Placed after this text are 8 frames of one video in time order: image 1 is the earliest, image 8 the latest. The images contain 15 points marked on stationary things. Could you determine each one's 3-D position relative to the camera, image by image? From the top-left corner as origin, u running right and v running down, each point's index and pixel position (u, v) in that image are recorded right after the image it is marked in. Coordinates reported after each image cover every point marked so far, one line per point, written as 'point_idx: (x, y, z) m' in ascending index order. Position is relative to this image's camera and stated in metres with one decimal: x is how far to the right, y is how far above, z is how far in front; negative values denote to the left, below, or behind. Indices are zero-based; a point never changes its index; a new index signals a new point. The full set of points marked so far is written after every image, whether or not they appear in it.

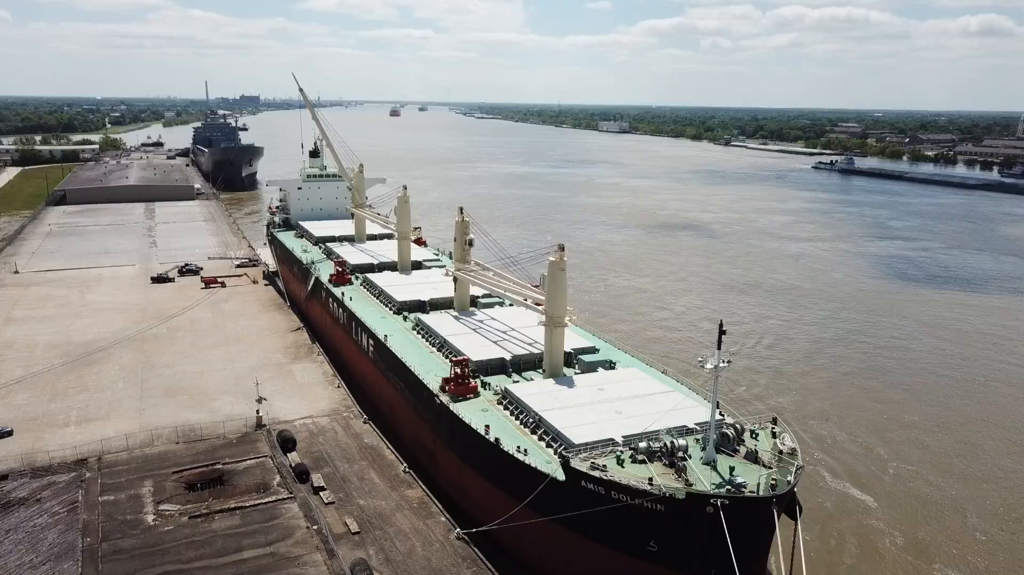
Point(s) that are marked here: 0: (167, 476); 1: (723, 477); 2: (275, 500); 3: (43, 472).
0: (-5.5, -3.0, +12.8) m
1: (+2.4, -2.2, +9.3) m
2: (-3.5, -3.2, +12.0) m
3: (-7.4, -2.9, +12.9) m
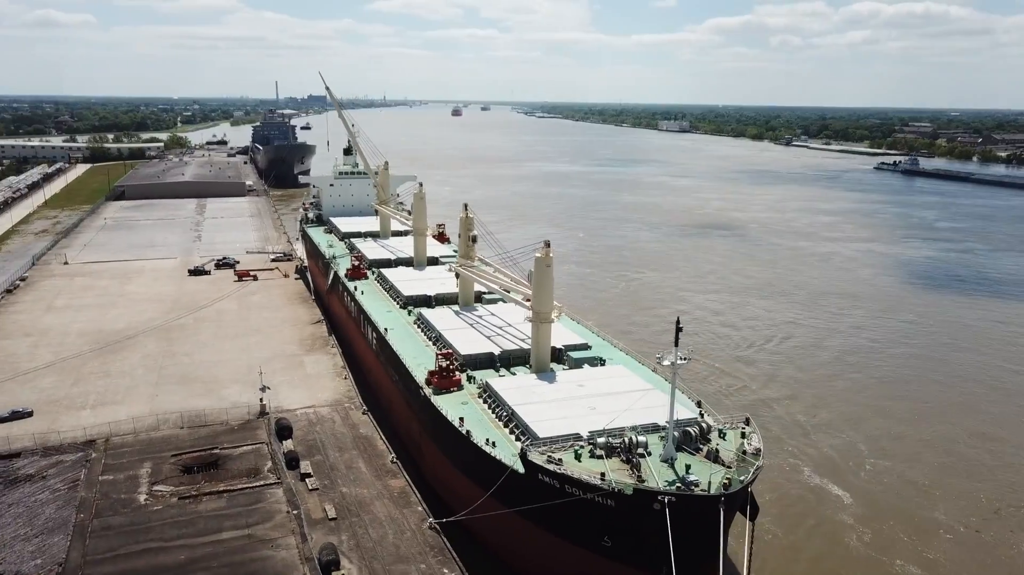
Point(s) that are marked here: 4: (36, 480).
0: (-5.7, -2.8, +13.4) m
1: (+1.9, -2.1, +9.2) m
2: (-3.8, -3.0, +12.4) m
3: (-7.7, -2.7, +13.6) m
4: (-7.4, -3.0, +12.6) m
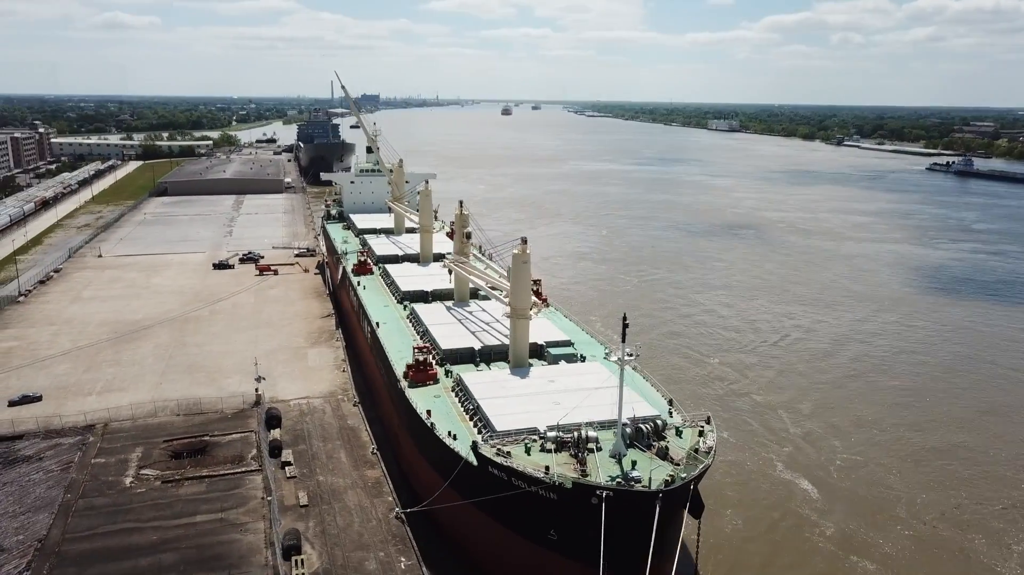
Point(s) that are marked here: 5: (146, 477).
0: (-6.1, -2.7, +13.9) m
1: (+1.2, -2.1, +9.3) m
2: (-4.2, -2.9, +12.8) m
3: (-8.0, -2.6, +14.2) m
4: (-7.8, -2.8, +13.2) m
5: (-5.7, -3.0, +12.7) m
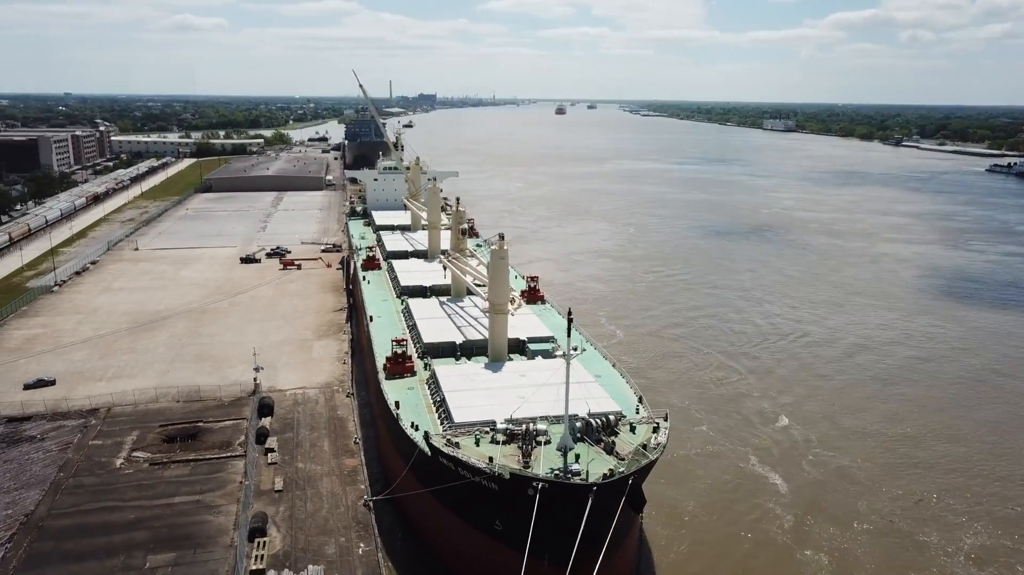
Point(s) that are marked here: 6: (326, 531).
0: (-6.4, -2.5, +14.4) m
1: (+0.6, -2.0, +9.4) m
2: (-4.7, -2.8, +13.3) m
3: (-8.3, -2.4, +14.9) m
4: (-8.1, -2.6, +13.9) m
5: (-6.1, -2.8, +13.3) m
6: (-2.5, -3.3, +11.1) m
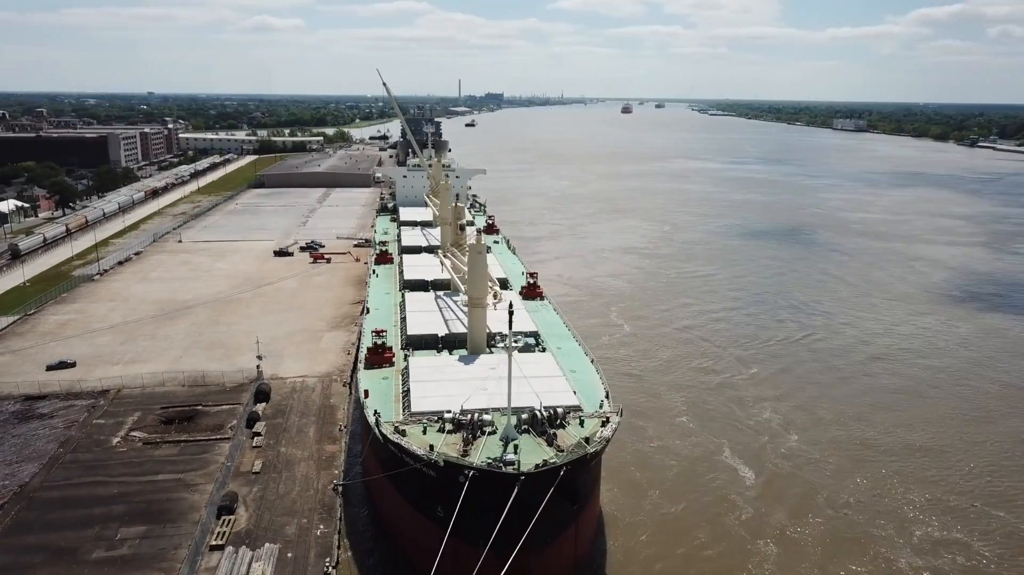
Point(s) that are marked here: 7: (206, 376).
0: (-6.7, -2.3, +15.2) m
1: (-0.1, -1.9, +9.5) m
2: (-5.0, -2.6, +13.9) m
3: (-8.5, -2.1, +15.8) m
4: (-8.5, -2.4, +14.7) m
5: (-6.5, -2.6, +14.0) m
6: (-3.1, -3.2, +11.5) m
7: (-6.3, -1.8, +16.9) m
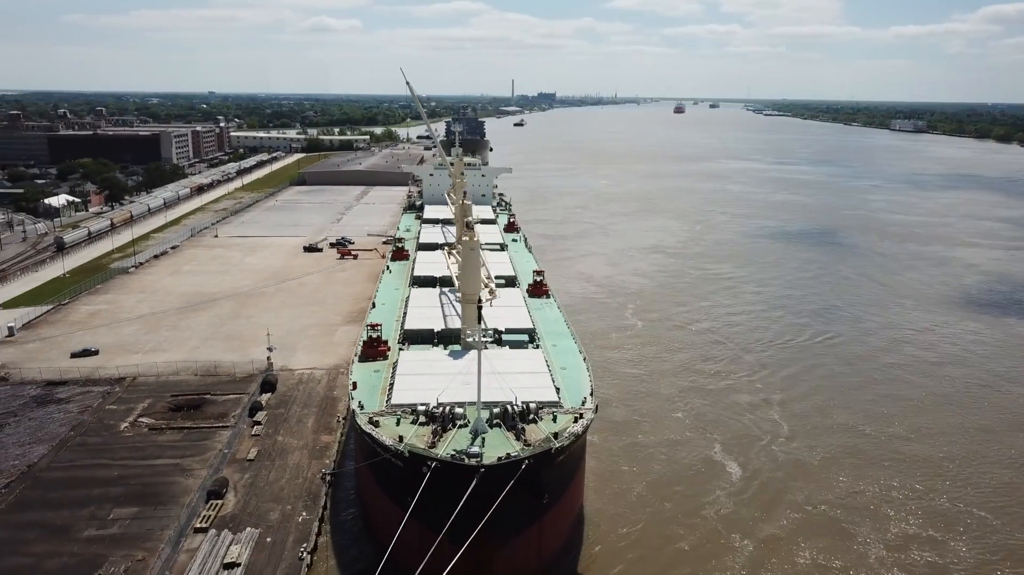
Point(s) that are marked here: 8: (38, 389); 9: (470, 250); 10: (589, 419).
0: (-6.7, -2.1, +15.7) m
1: (-0.5, -1.9, +9.7) m
2: (-5.2, -2.4, +14.3) m
3: (-8.5, -1.9, +16.5) m
4: (-8.5, -2.2, +15.4) m
5: (-6.7, -2.4, +14.5) m
6: (-3.4, -3.1, +11.9) m
7: (-6.3, -1.7, +17.4) m
8: (-9.4, -2.0, +16.1) m
9: (-0.7, +0.6, +13.4) m
10: (+1.0, -1.7, +10.4) m
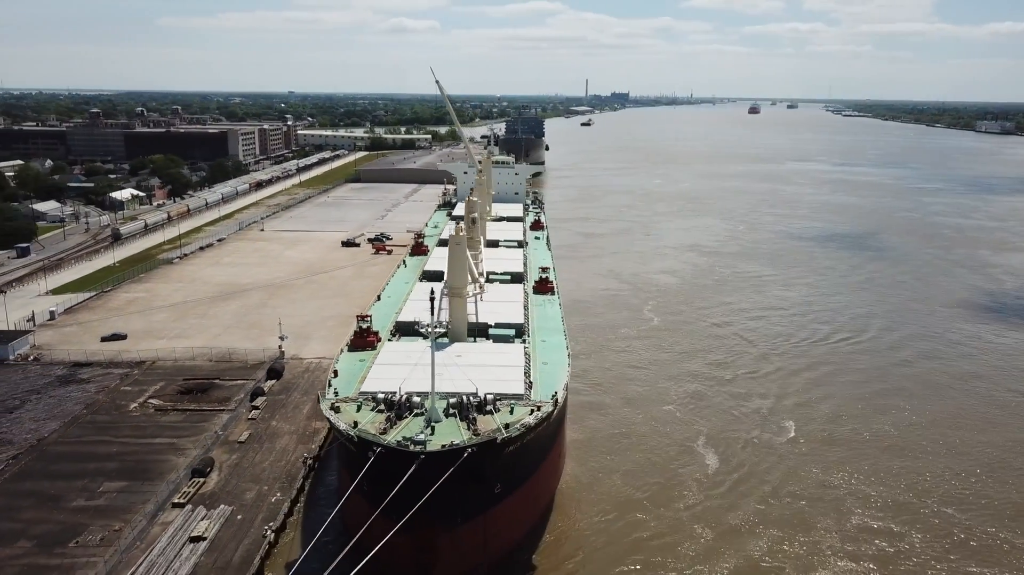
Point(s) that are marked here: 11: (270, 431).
0: (-6.8, -1.9, +16.5) m
1: (-1.1, -1.8, +9.9) m
2: (-5.4, -2.2, +14.9) m
3: (-8.5, -1.7, +17.4) m
4: (-8.6, -1.9, +16.3) m
5: (-6.8, -2.2, +15.3) m
6: (-3.9, -2.9, +12.3) m
7: (-6.2, -1.5, +18.1) m
8: (-9.4, -1.7, +17.1) m
9: (-1.0, +0.7, +13.7) m
10: (+0.4, -1.6, +10.5) m
11: (-4.2, -2.5, +14.0) m
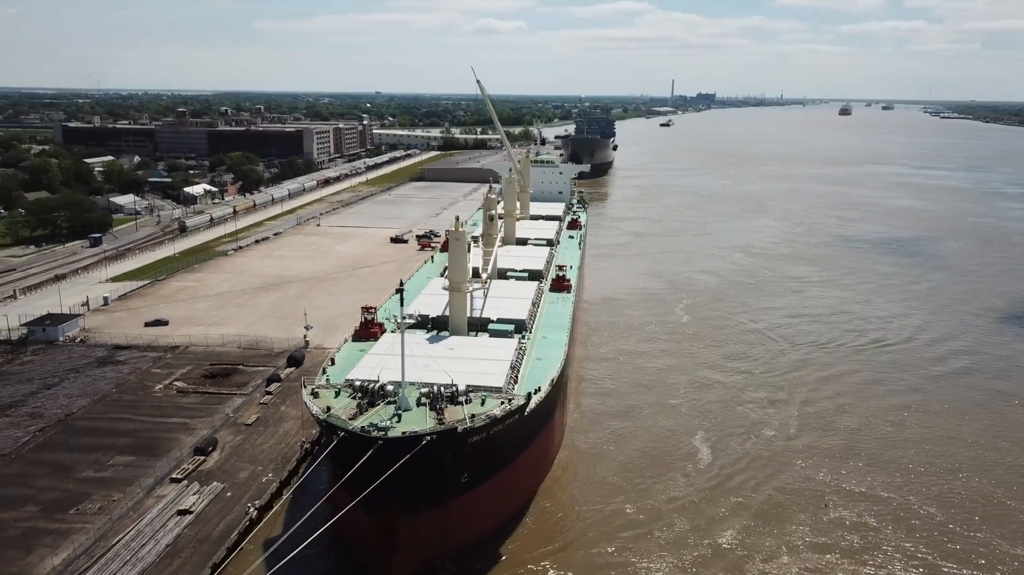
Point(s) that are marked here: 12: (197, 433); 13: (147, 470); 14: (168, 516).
0: (-6.6, -1.7, +17.3) m
1: (-1.6, -1.7, +10.2) m
2: (-5.3, -2.0, +15.7) m
3: (-8.2, -1.4, +18.4) m
4: (-8.4, -1.6, +17.3) m
5: (-6.7, -2.0, +16.1) m
6: (-4.1, -2.7, +12.9) m
7: (-5.8, -1.3, +18.9) m
8: (-9.1, -1.4, +18.2) m
9: (-1.0, +0.8, +14.0) m
10: (0.0, -1.5, +10.7) m
11: (-4.2, -2.3, +14.6) m
12: (-5.3, -2.5, +13.8) m
13: (-5.6, -2.8, +12.5) m
14: (-4.7, -3.1, +11.1) m
